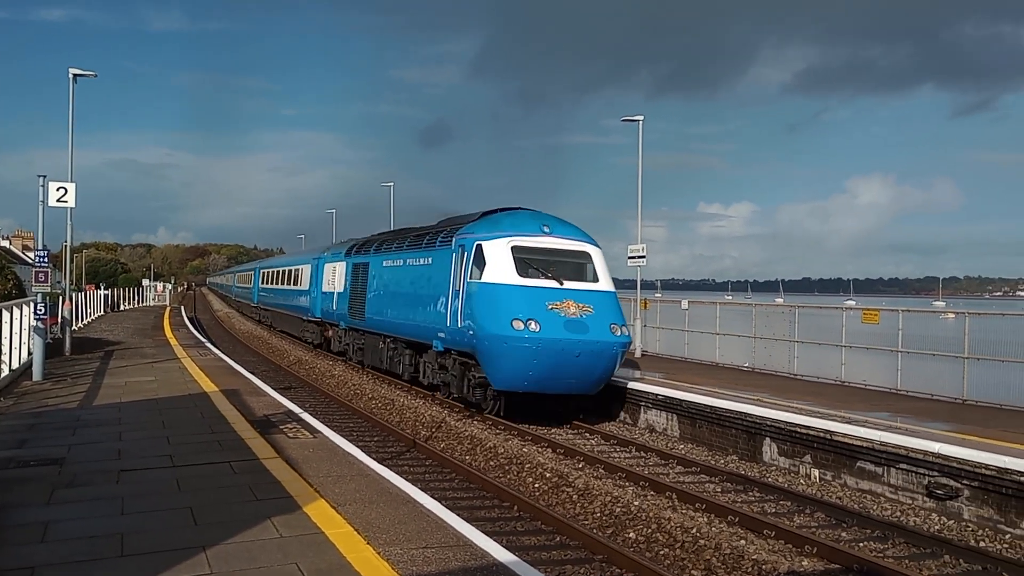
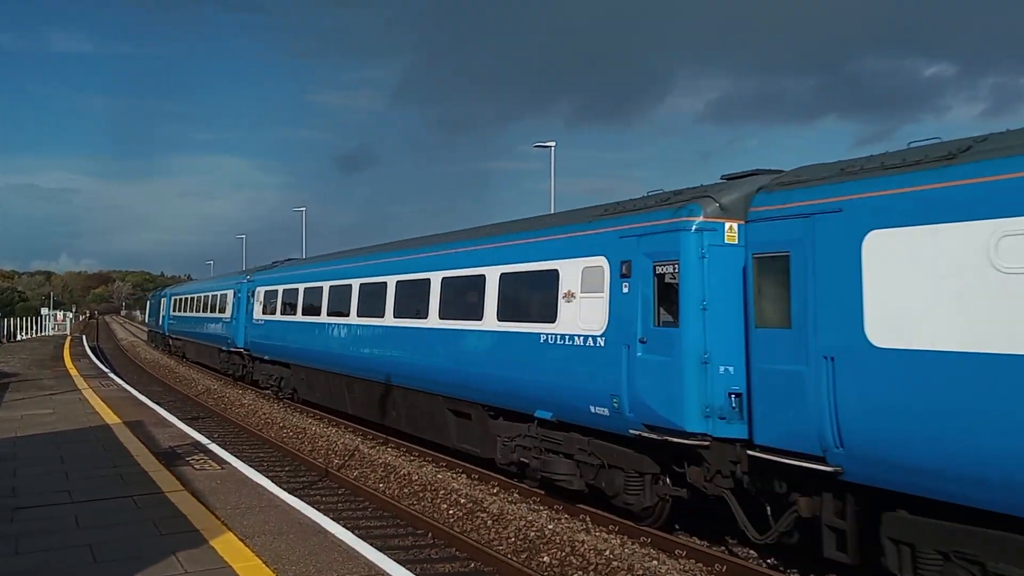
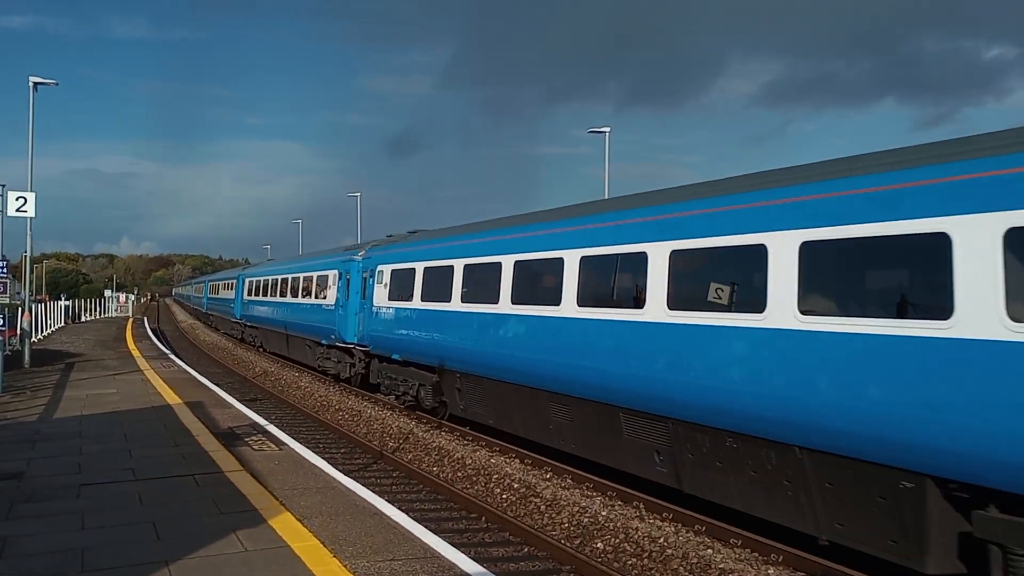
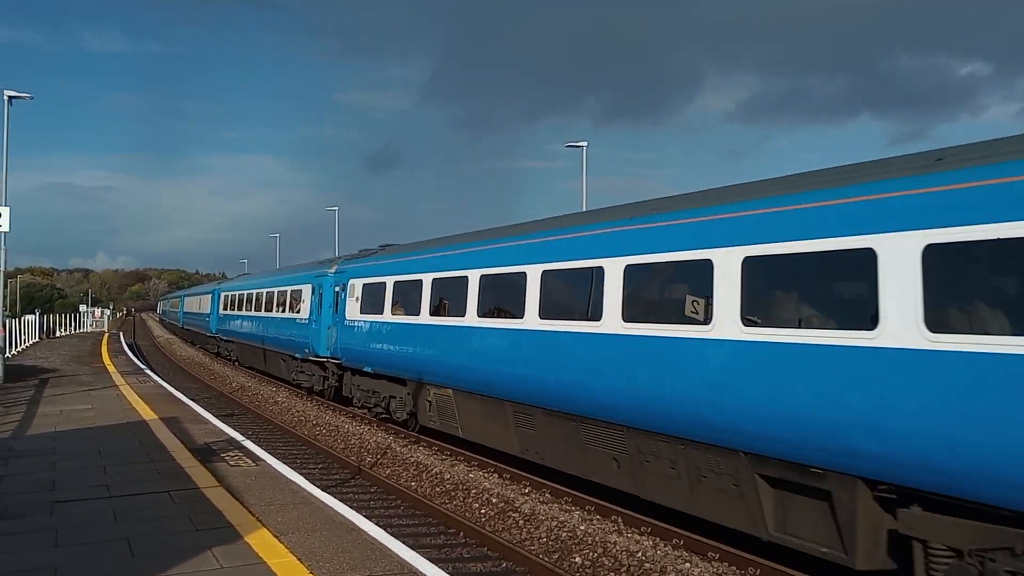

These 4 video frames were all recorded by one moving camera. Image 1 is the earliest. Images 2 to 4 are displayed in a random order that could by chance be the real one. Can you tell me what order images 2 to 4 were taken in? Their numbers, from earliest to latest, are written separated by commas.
3, 4, 2
